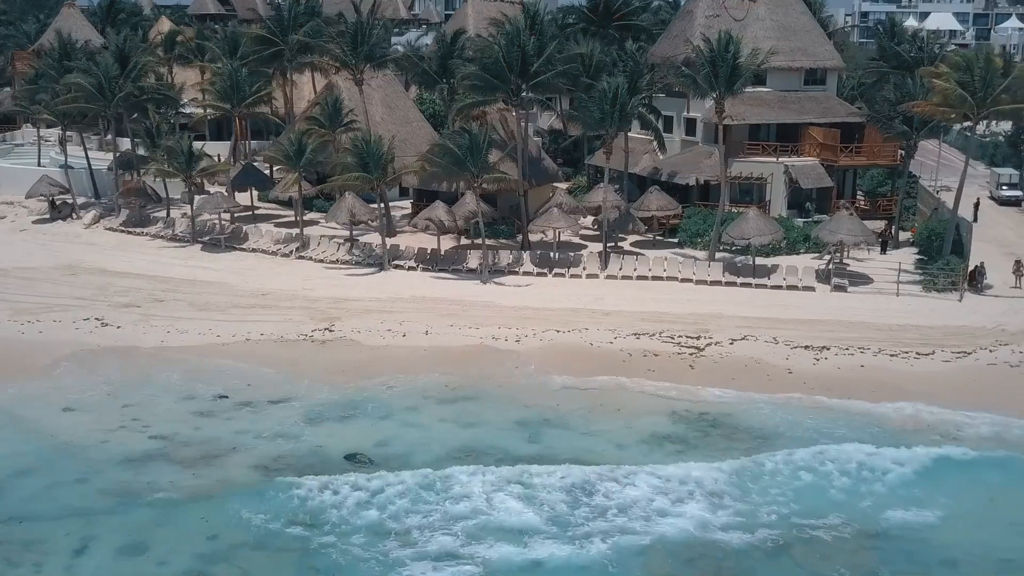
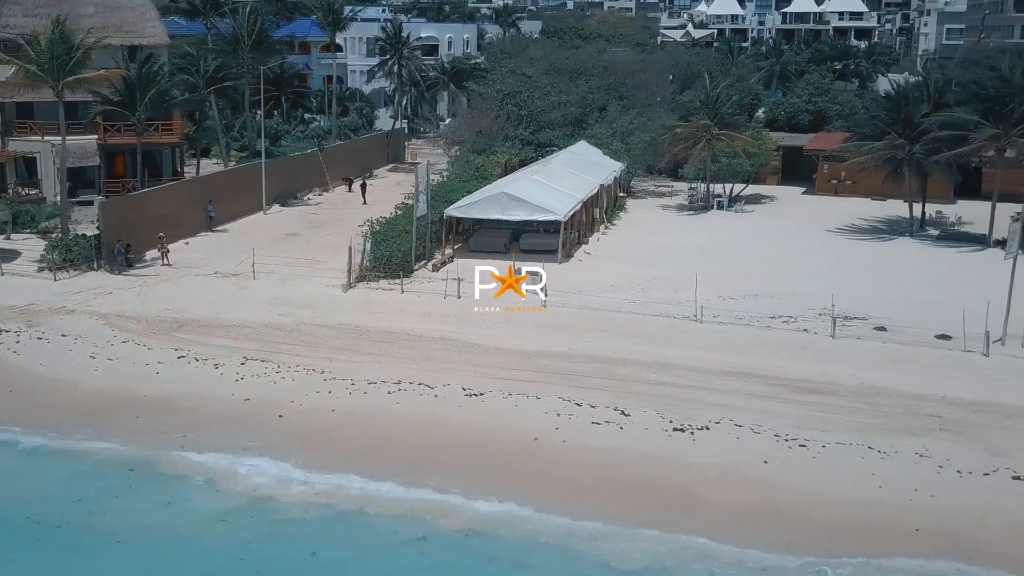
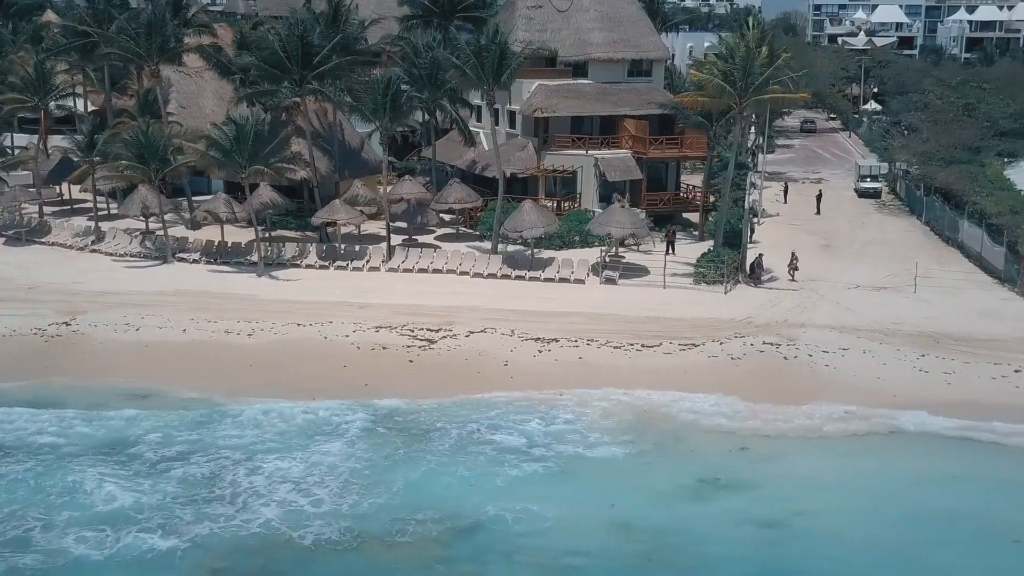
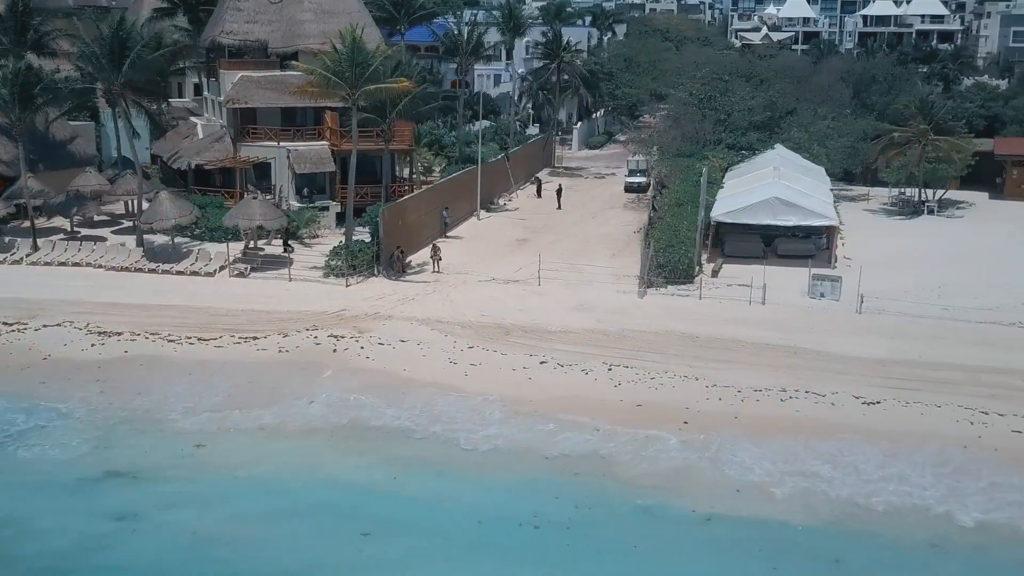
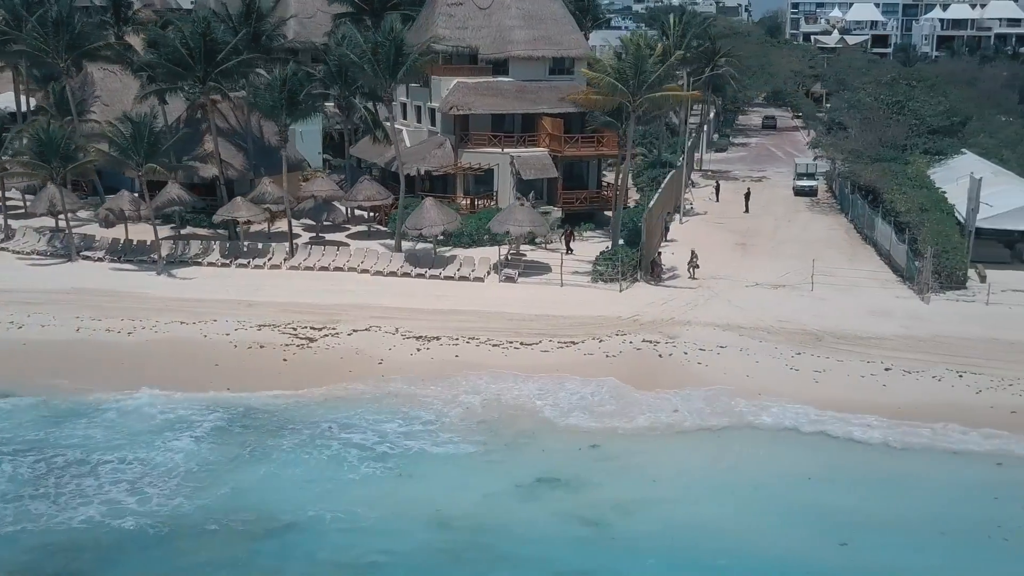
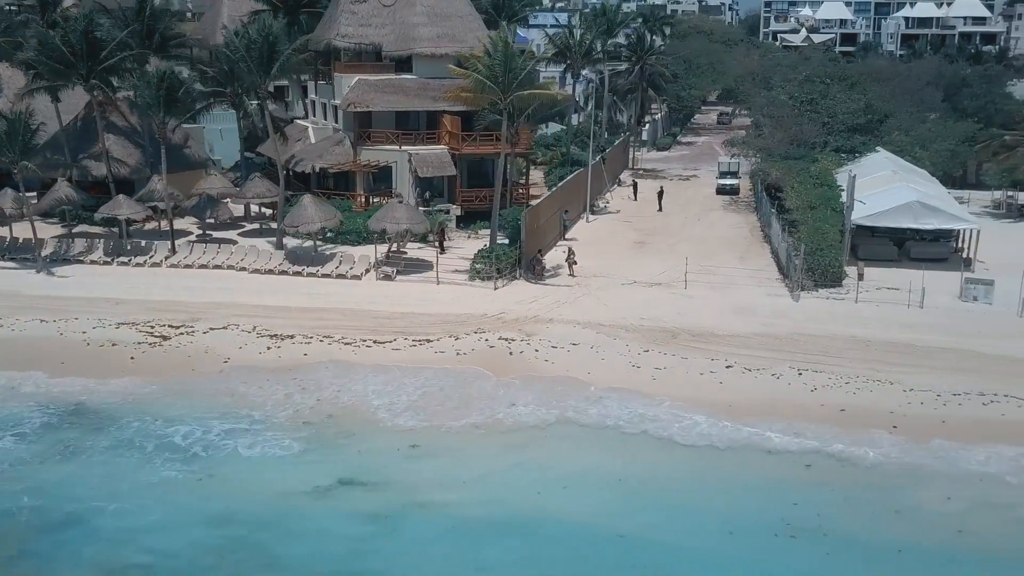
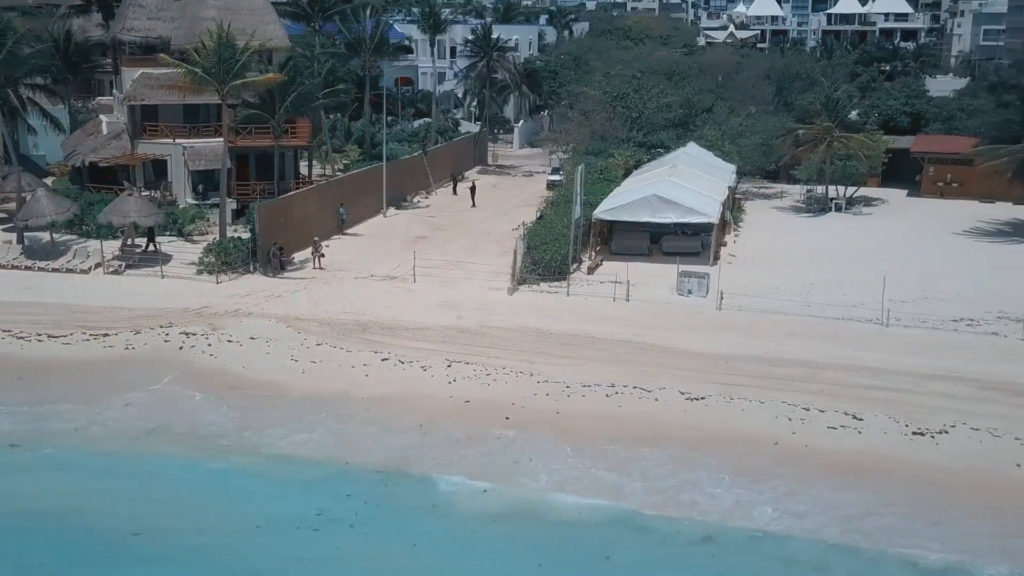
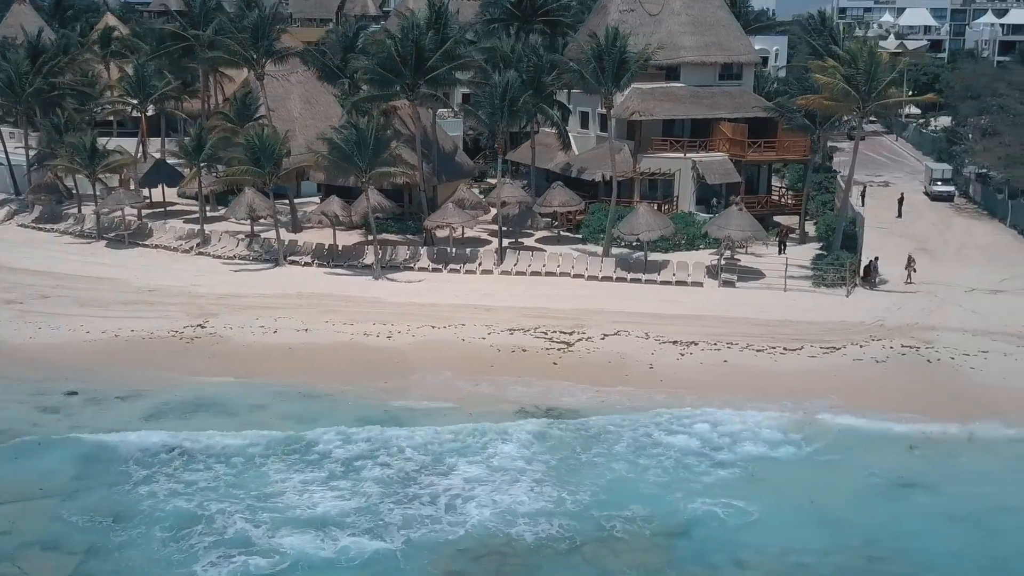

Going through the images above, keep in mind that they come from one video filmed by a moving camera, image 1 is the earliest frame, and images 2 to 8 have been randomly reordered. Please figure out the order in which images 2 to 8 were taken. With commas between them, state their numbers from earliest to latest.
8, 3, 5, 6, 4, 7, 2
